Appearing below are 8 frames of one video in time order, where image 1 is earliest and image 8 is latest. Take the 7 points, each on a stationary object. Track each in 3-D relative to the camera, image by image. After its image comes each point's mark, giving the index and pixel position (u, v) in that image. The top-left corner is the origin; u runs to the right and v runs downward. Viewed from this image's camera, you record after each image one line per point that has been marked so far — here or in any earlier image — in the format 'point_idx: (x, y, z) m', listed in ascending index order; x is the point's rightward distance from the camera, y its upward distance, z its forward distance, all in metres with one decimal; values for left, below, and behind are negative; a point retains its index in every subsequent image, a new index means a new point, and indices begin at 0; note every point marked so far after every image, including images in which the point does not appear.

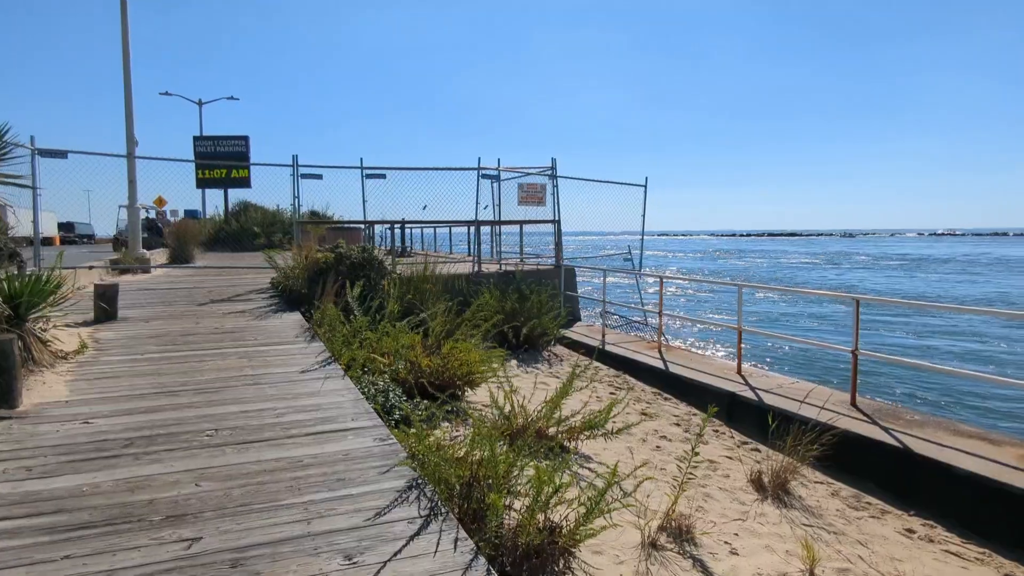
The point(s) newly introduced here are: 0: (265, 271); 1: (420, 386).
0: (-3.9, +0.3, +10.1) m
1: (-0.8, -0.9, +5.8) m
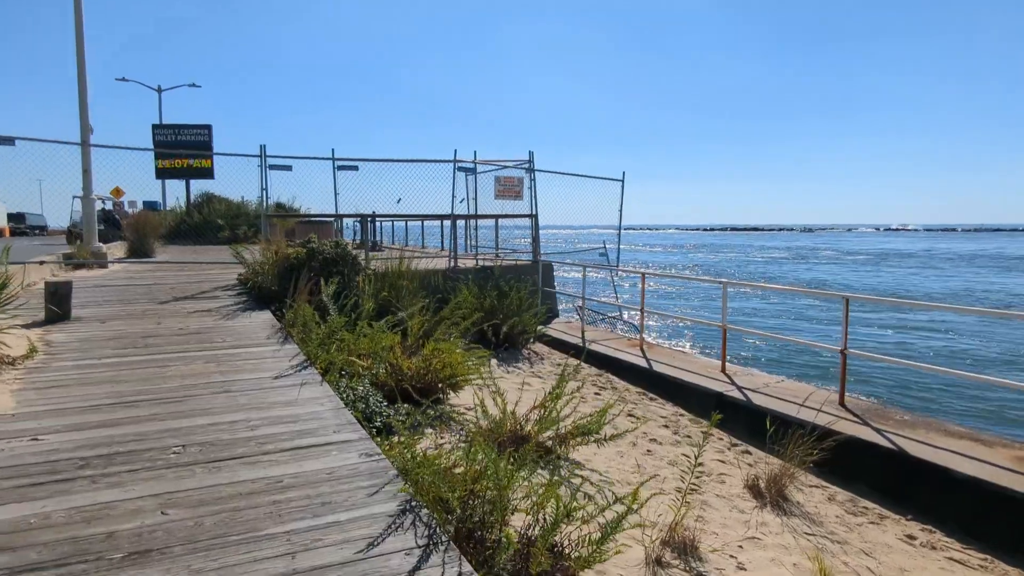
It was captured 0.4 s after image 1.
0: (-4.3, +0.3, +9.7) m
1: (-1.0, -0.9, +5.5) m
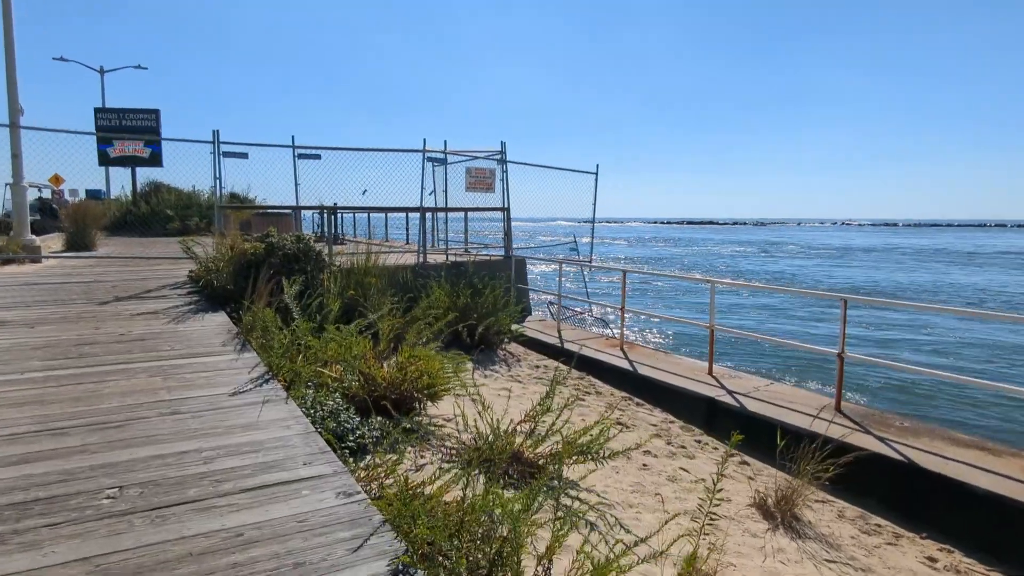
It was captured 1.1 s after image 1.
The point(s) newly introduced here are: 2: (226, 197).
0: (-4.7, +0.4, +9.0) m
1: (-1.1, -0.9, +5.0) m
2: (-6.3, +2.0, +14.1) m
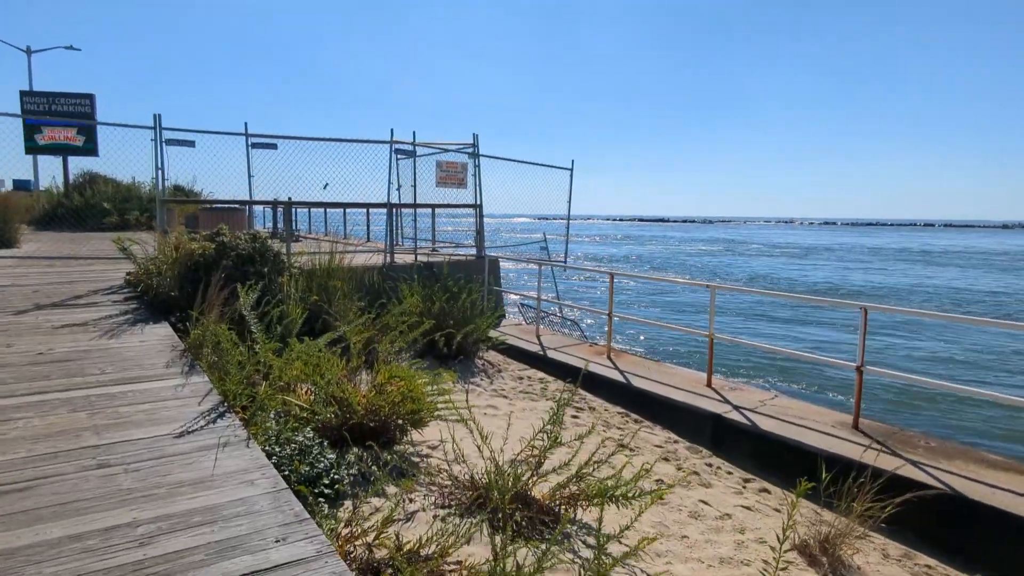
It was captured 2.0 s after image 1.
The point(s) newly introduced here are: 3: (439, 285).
0: (-4.9, +0.3, +8.0) m
1: (-1.1, -1.0, +4.3) m
2: (-7.0, +2.0, +12.9) m
3: (-0.9, 0.0, +8.1) m
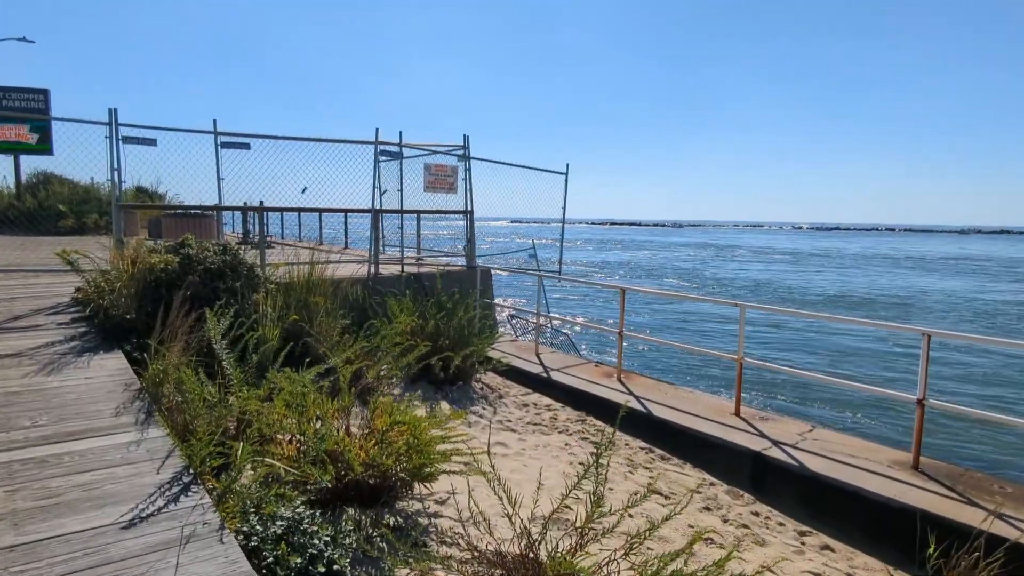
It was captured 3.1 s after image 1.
0: (-4.9, +0.1, +7.0) m
1: (-0.9, -1.1, +3.5) m
2: (-7.2, +1.8, +11.9) m
3: (-0.9, -0.1, +7.4) m
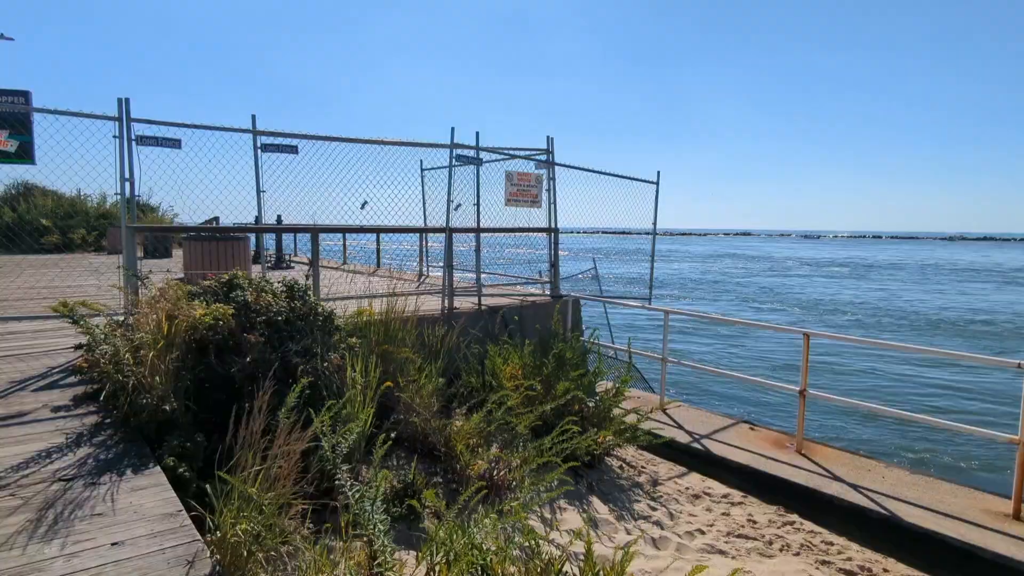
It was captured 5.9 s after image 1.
0: (-3.7, -0.3, +5.2) m
1: (+0.4, -1.5, +1.8) m
2: (-6.1, +1.3, +10.1) m
3: (+0.3, -0.5, +5.7) m
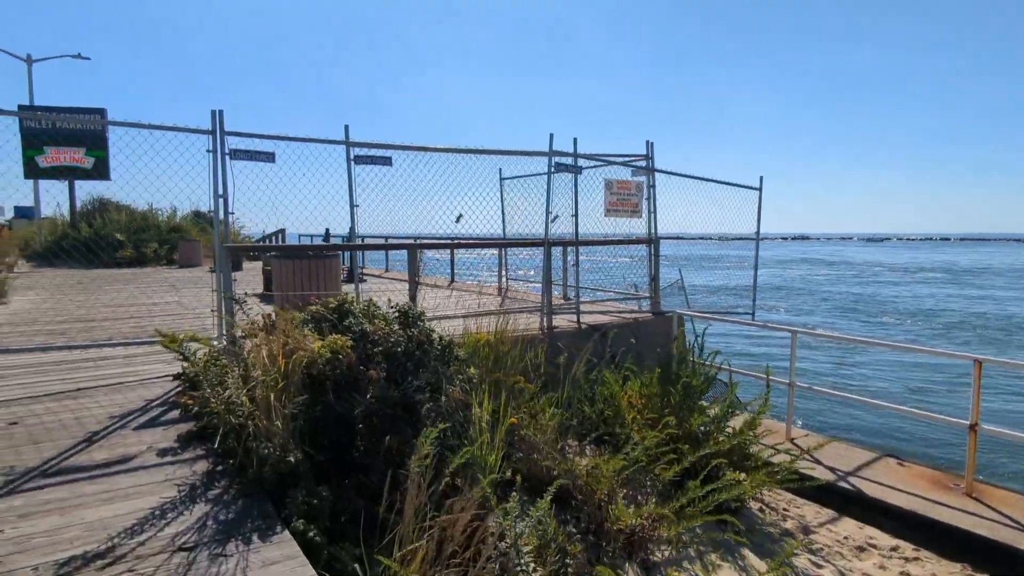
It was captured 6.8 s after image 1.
0: (-2.8, -0.5, +5.0) m
1: (+1.0, -1.6, +1.2) m
2: (-4.8, +1.0, +10.0) m
3: (+1.2, -0.7, +5.1) m
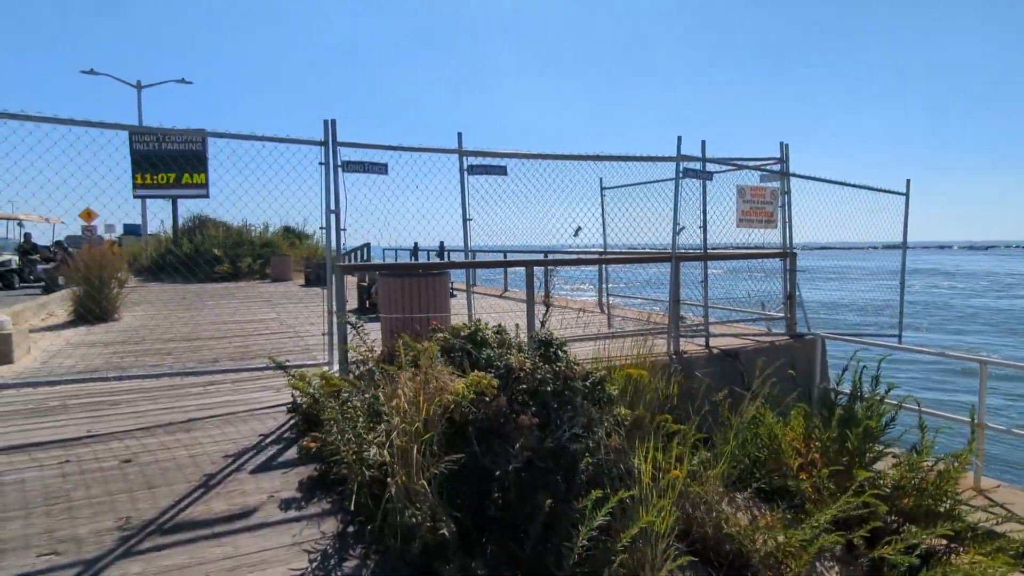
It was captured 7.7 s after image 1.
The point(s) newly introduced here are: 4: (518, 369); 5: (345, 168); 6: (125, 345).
0: (-1.8, -0.6, +4.7) m
1: (+1.6, -1.7, +0.5) m
2: (-3.2, +0.8, +9.9) m
3: (+2.2, -0.8, +4.4) m
4: (0.0, -0.4, +3.0) m
5: (-1.2, +0.9, +4.7) m
6: (-4.0, -0.6, +6.6) m
